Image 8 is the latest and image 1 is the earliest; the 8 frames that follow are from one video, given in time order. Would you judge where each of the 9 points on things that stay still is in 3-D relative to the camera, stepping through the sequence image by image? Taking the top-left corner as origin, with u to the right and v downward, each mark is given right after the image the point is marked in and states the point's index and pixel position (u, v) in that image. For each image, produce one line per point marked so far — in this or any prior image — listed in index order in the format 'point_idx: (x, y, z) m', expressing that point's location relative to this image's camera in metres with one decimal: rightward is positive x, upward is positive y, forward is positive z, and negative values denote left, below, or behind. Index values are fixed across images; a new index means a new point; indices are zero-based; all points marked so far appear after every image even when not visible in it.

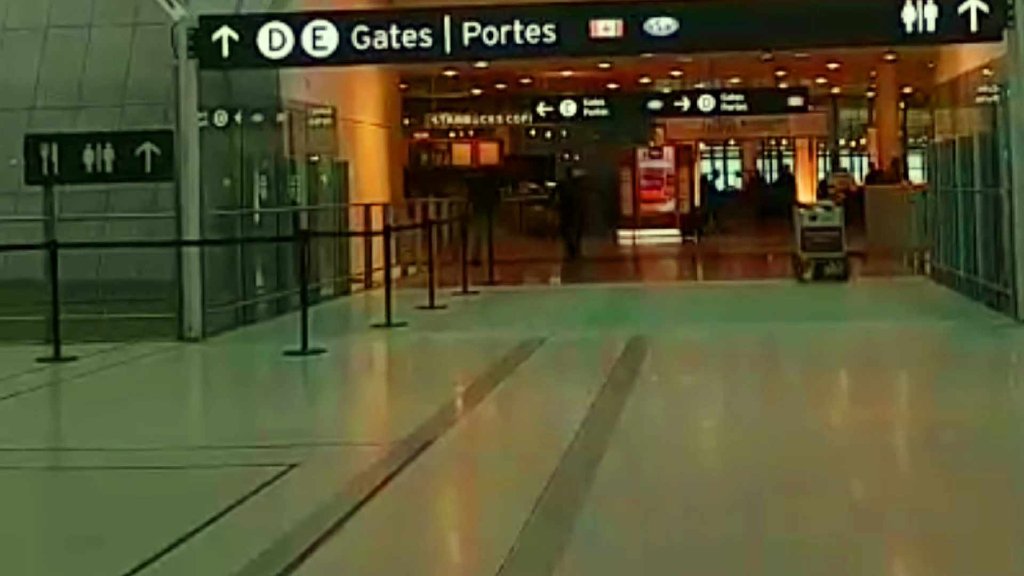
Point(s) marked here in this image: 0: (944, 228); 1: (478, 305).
0: (+5.6, +0.8, +18.2) m
1: (-0.6, -0.2, +16.7) m
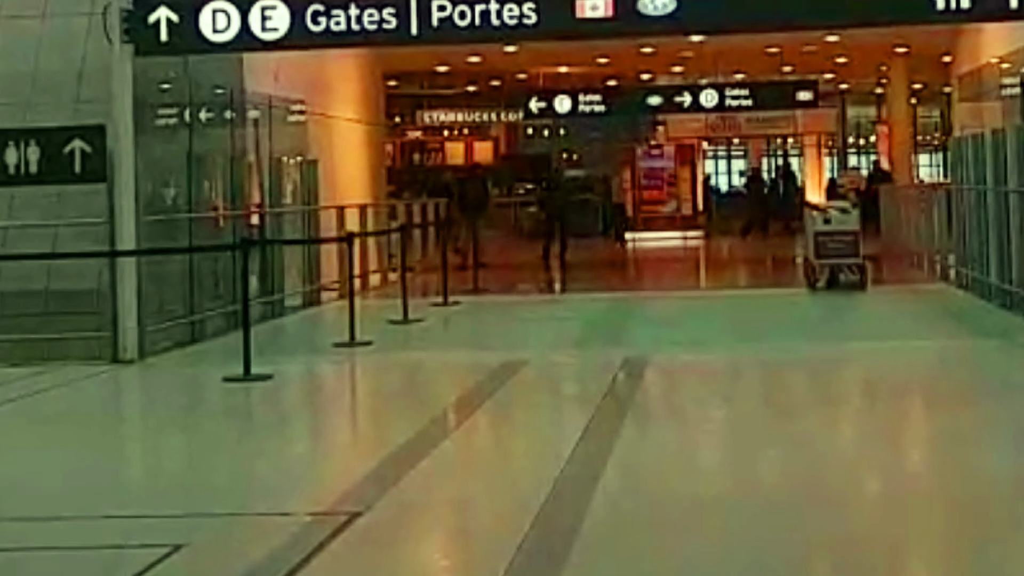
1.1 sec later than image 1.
0: (+5.5, +0.8, +16.8) m
1: (-0.7, -0.3, +15.3) m
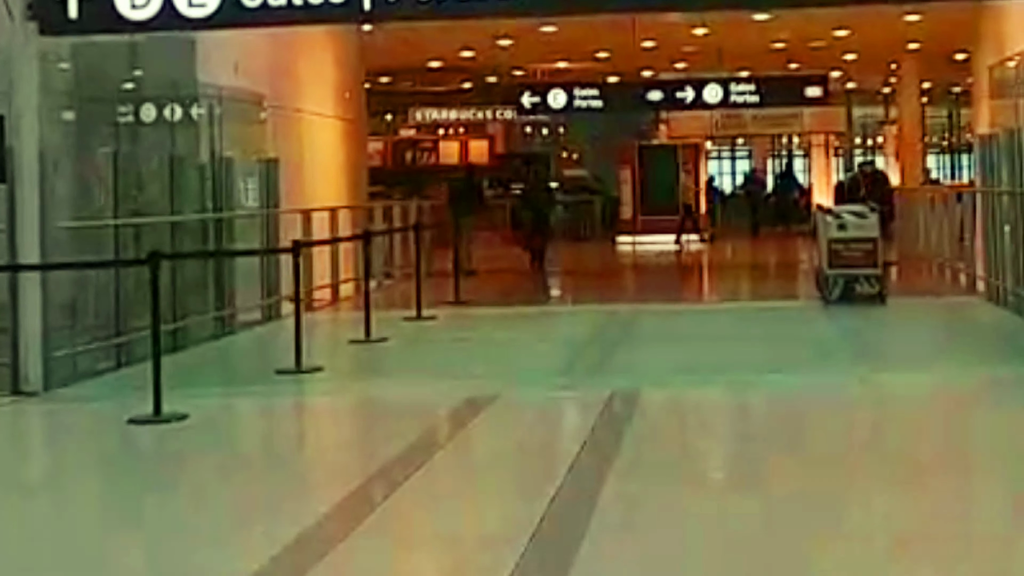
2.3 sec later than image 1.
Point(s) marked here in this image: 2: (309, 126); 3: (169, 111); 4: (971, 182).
0: (+5.3, +0.6, +15.3) m
1: (-0.9, -0.4, +13.8) m
2: (-2.6, +2.1, +17.5) m
3: (-3.5, +1.8, +13.8) m
4: (+5.6, +1.3, +16.9) m
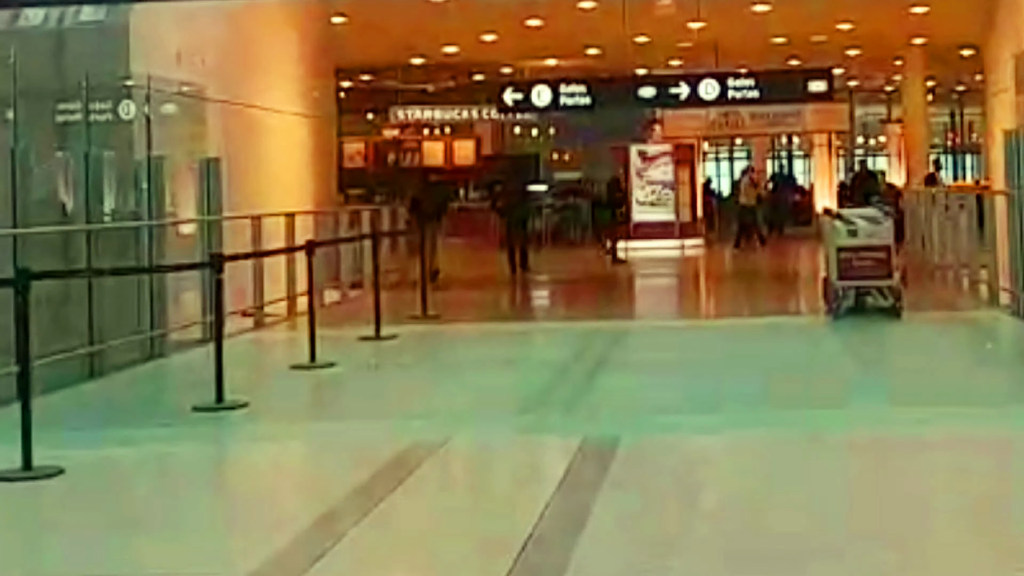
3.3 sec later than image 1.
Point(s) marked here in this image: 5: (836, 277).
0: (+5.1, +0.5, +13.9) m
1: (-1.2, -0.6, +12.4) m
2: (-2.8, +1.9, +16.1) m
3: (-3.7, +1.6, +12.4) m
4: (+5.4, +1.2, +15.5) m
5: (+3.4, +0.1, +14.3) m
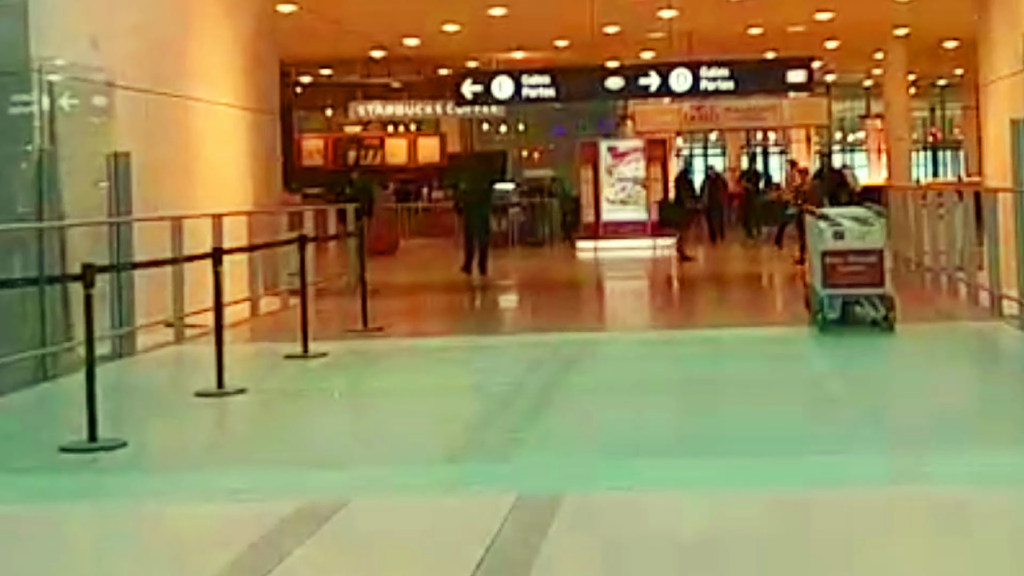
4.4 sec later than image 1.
0: (+4.6, +0.4, +12.7) m
1: (-1.6, -0.6, +11.1) m
2: (-3.3, +1.9, +14.7) m
3: (-4.1, +1.6, +11.0) m
4: (+4.9, +1.1, +14.3) m
5: (+2.9, 0.0, +13.1) m
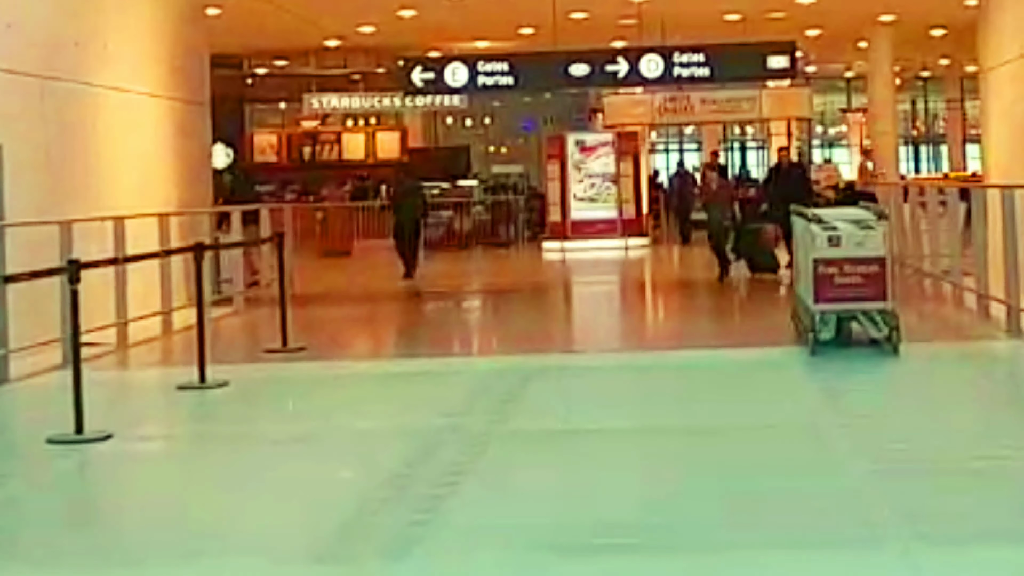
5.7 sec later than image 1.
0: (+4.2, +0.4, +11.2) m
1: (-2.0, -0.7, +9.6) m
2: (-3.8, +1.8, +13.1) m
3: (-4.5, +1.5, +9.4) m
4: (+4.4, +1.0, +12.8) m
5: (+2.5, 0.0, +11.6) m
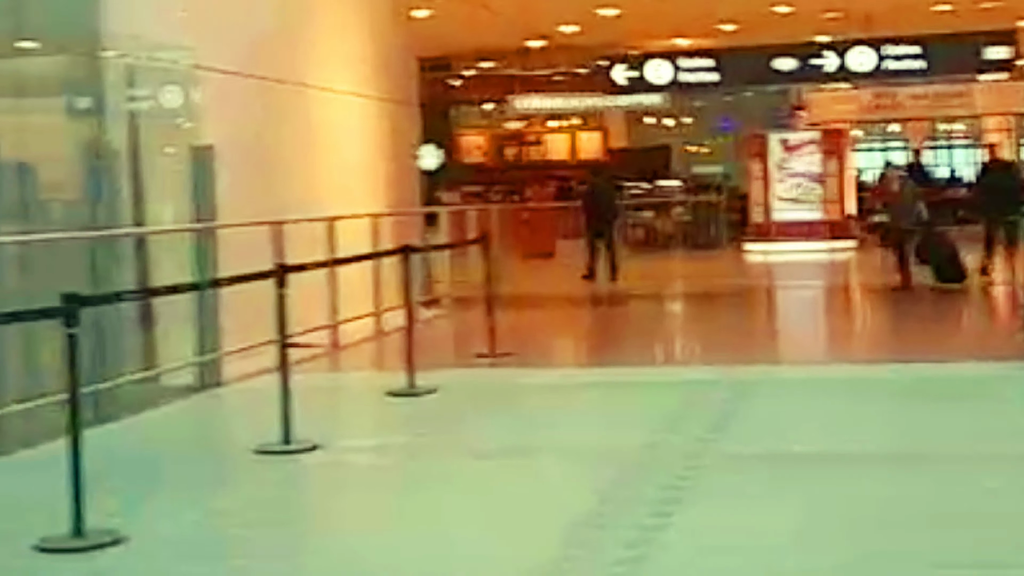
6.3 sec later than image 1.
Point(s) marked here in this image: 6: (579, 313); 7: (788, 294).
0: (+5.8, +0.3, +10.2) m
1: (-0.6, -0.8, +9.4) m
2: (-1.8, +1.8, +13.1) m
3: (-3.1, +1.5, +9.6) m
4: (+6.3, +0.9, +11.7) m
5: (+4.1, -0.1, +10.7) m
6: (+0.8, -0.3, +16.9) m
7: (+3.8, -0.1, +19.0) m
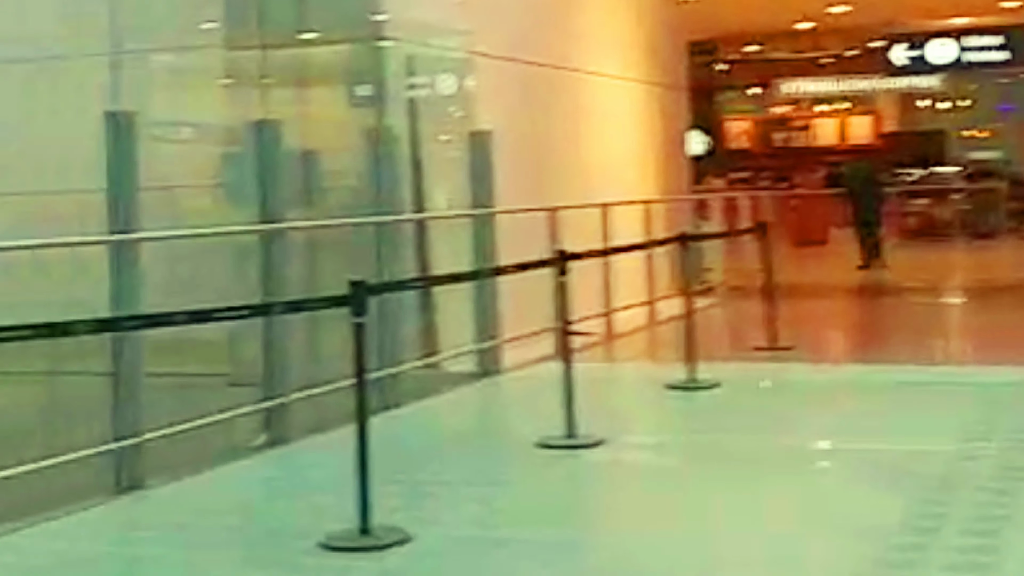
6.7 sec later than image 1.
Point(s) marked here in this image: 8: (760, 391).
0: (+7.7, +0.2, +8.6) m
1: (+1.3, -0.7, +9.0) m
2: (+0.7, +1.9, +12.9) m
3: (-1.2, +1.6, +9.6) m
4: (+8.4, +0.9, +10.0) m
5: (+6.1, -0.1, +9.5) m
6: (+4.0, -0.2, +16.2) m
7: (+7.3, 0.0, +17.6) m
8: (+1.6, -0.7, +9.0) m
